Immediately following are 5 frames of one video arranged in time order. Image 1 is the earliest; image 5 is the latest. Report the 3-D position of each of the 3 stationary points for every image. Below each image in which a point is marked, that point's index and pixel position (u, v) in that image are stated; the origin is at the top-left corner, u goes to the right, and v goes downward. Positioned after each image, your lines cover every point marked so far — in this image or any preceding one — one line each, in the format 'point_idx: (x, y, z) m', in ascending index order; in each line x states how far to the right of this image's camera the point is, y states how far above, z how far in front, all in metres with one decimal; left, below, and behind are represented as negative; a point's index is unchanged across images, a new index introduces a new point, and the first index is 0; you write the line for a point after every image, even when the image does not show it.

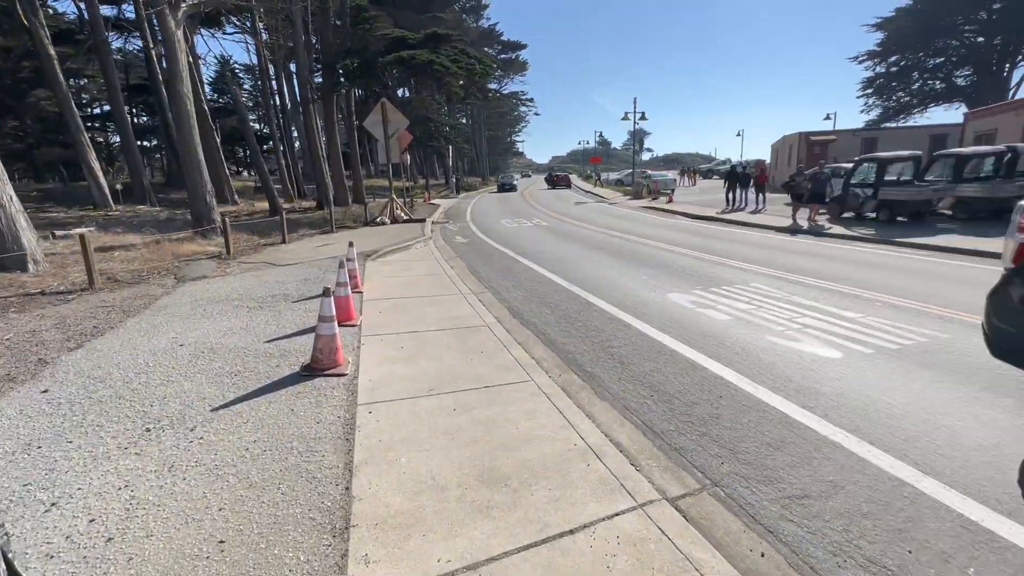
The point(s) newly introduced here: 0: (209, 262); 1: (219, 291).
0: (-7.0, +0.6, +10.9) m
1: (-5.1, -0.1, +8.1) m
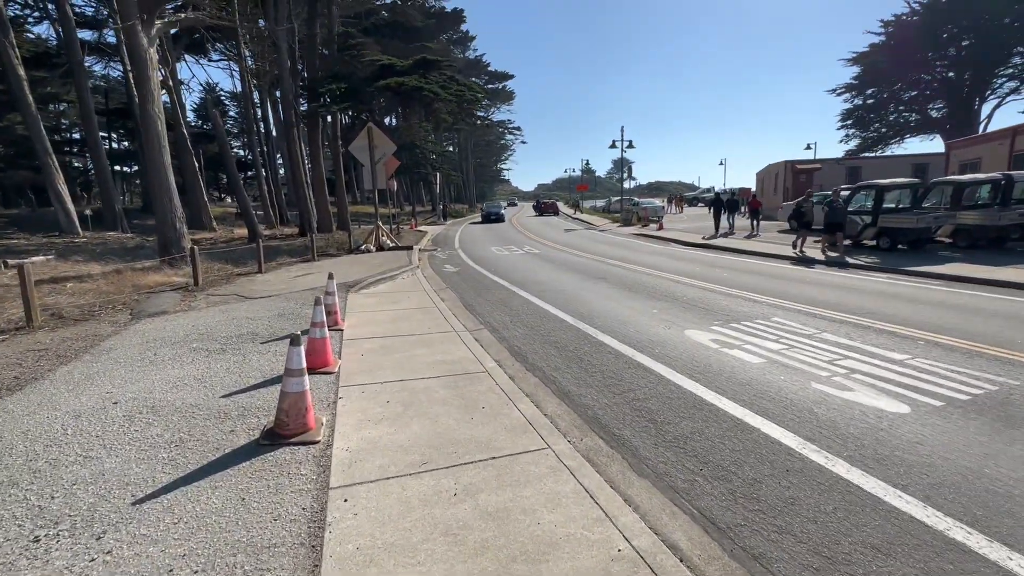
0: (-7.1, -0.2, +9.9) m
1: (-5.1, -0.6, +7.1) m
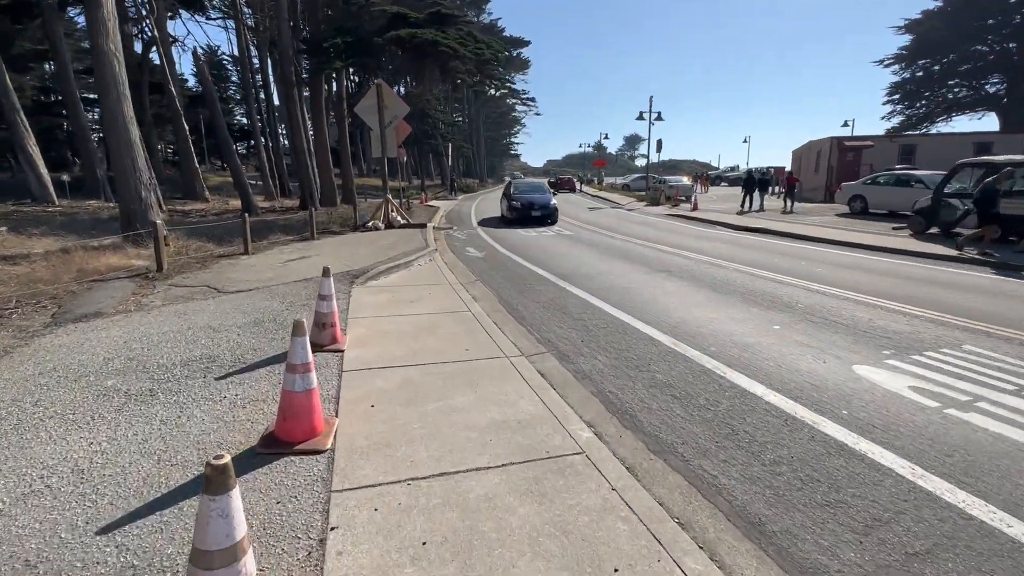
0: (-6.2, 0.0, +7.6) m
1: (-4.2, -0.6, +4.8) m
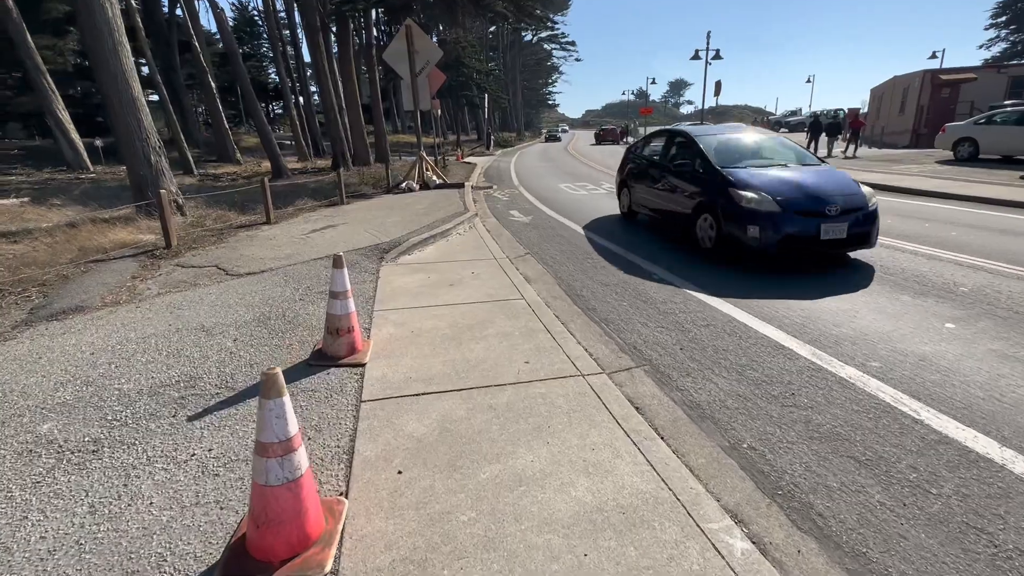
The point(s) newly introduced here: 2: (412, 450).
0: (-5.4, +0.3, +6.6) m
1: (-3.6, -0.6, +3.8) m
2: (-0.6, -1.0, +2.9) m
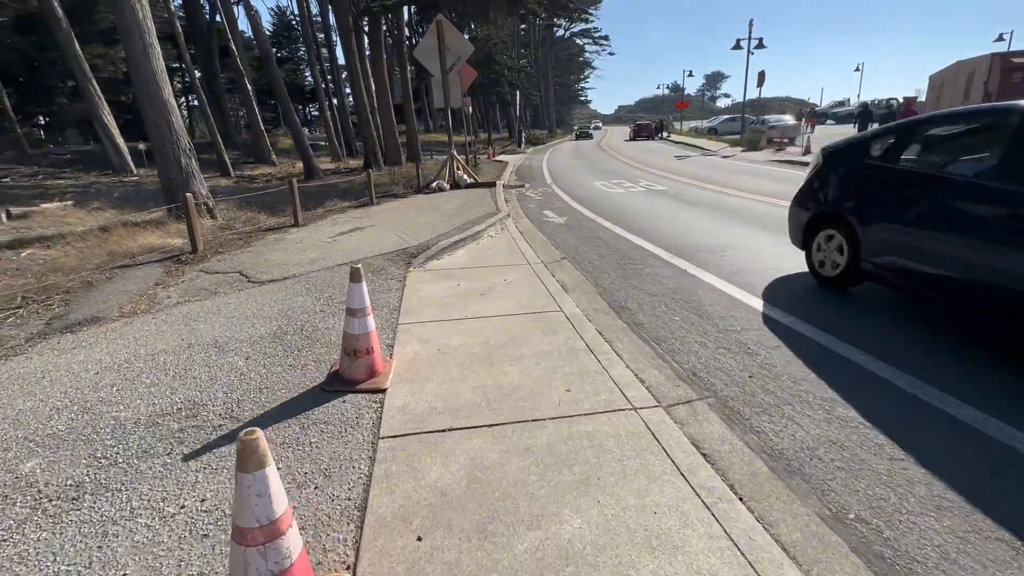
0: (-5.0, +0.2, +6.4) m
1: (-3.3, -0.7, +3.5) m
2: (-0.4, -1.1, +2.4) m
